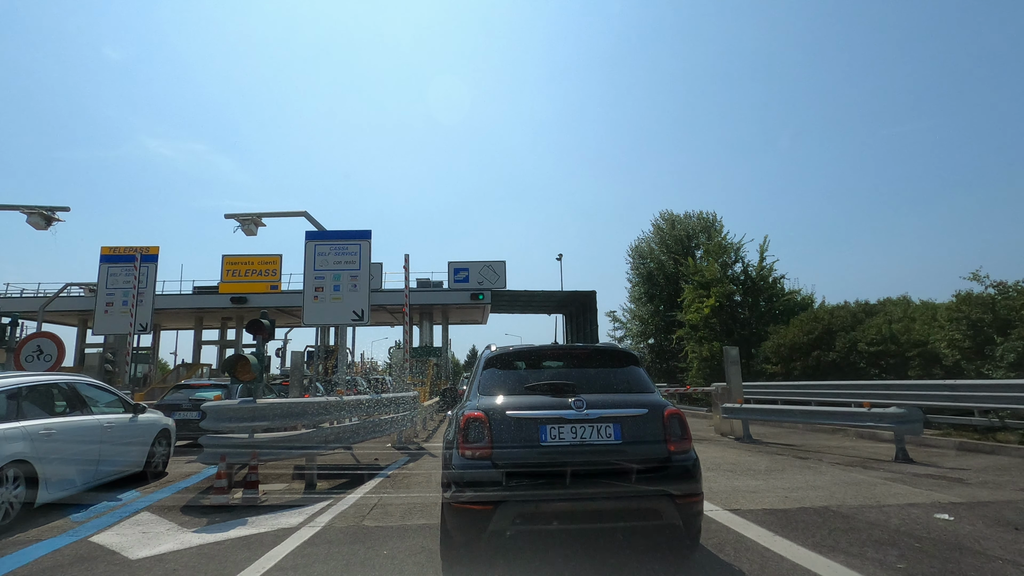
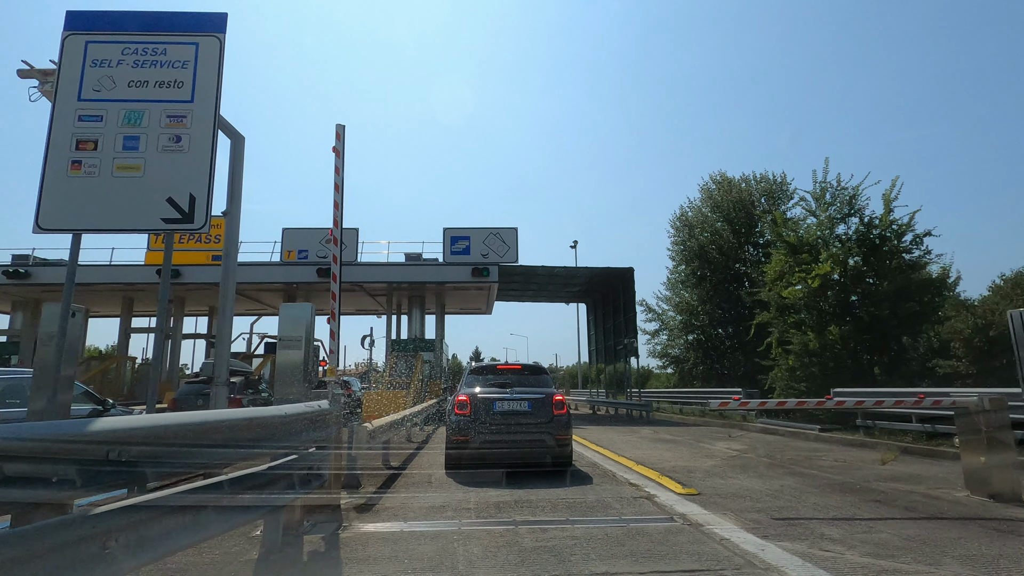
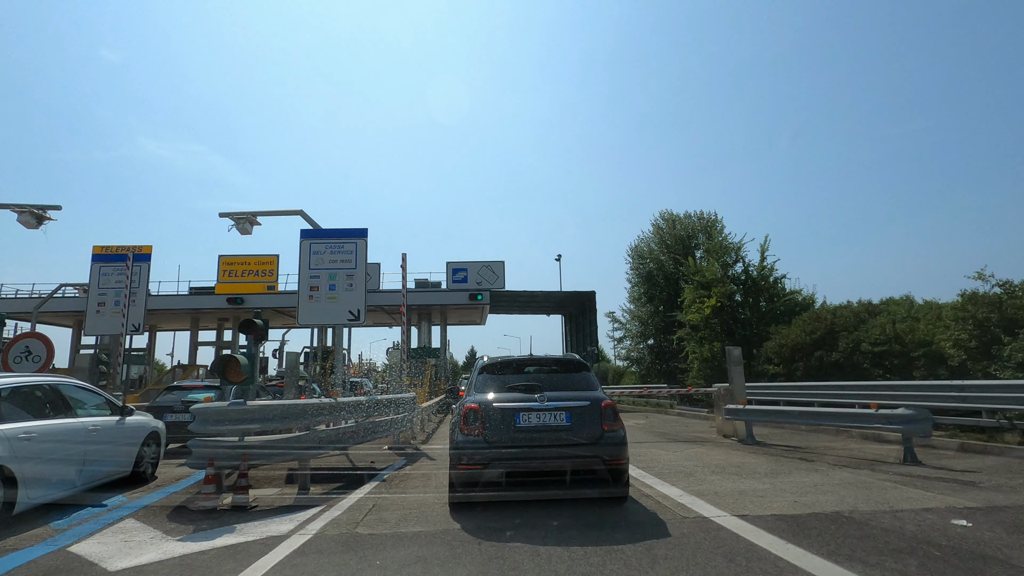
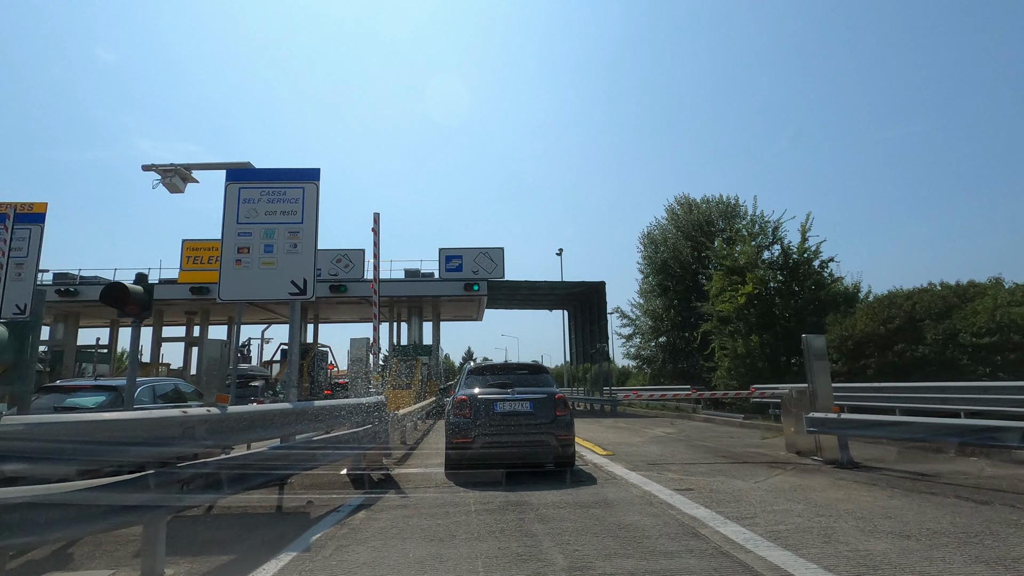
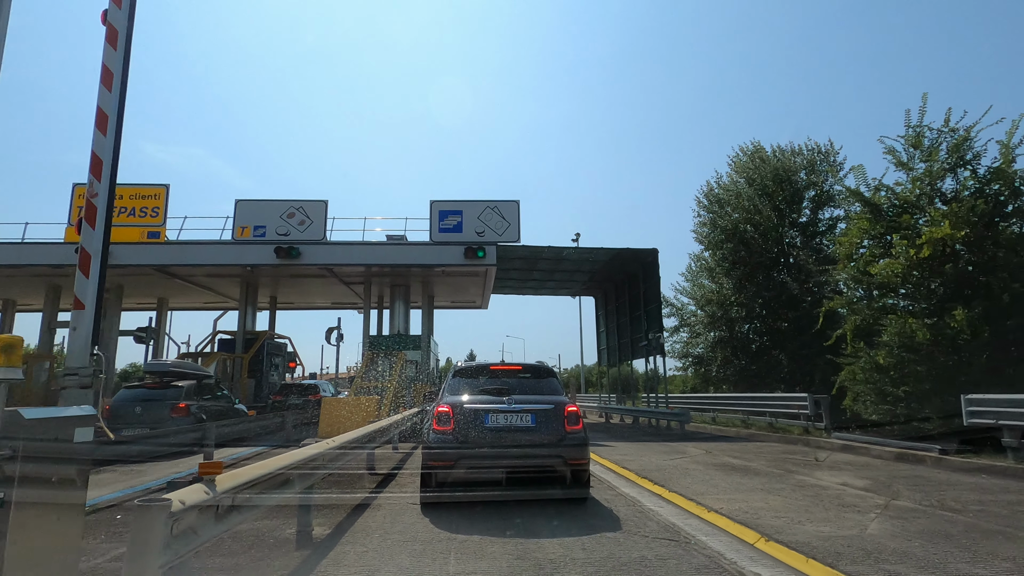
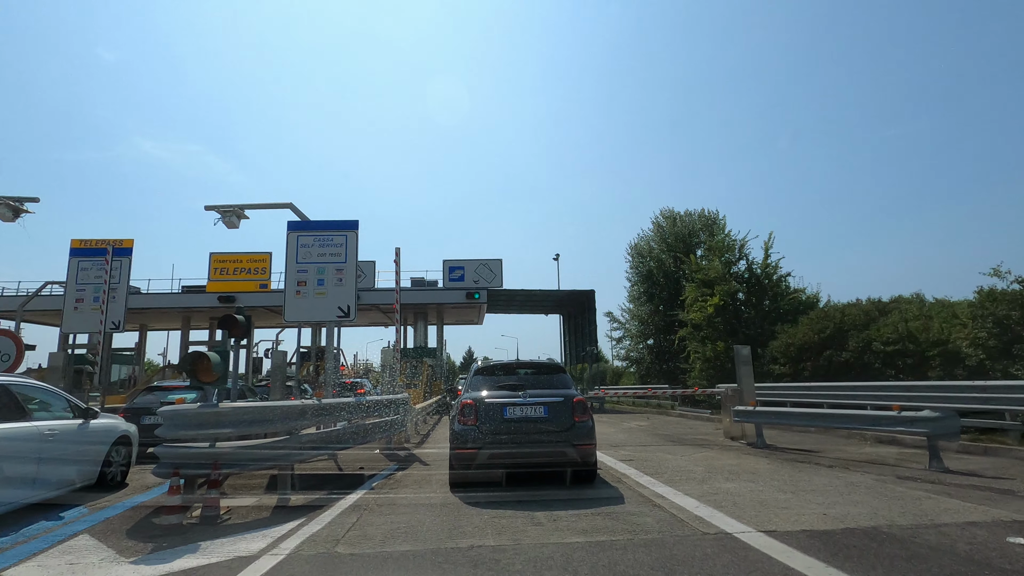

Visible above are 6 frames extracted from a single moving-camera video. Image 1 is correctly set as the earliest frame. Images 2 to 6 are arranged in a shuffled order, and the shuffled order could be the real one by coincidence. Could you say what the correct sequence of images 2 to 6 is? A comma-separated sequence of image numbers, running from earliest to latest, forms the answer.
3, 6, 4, 2, 5
